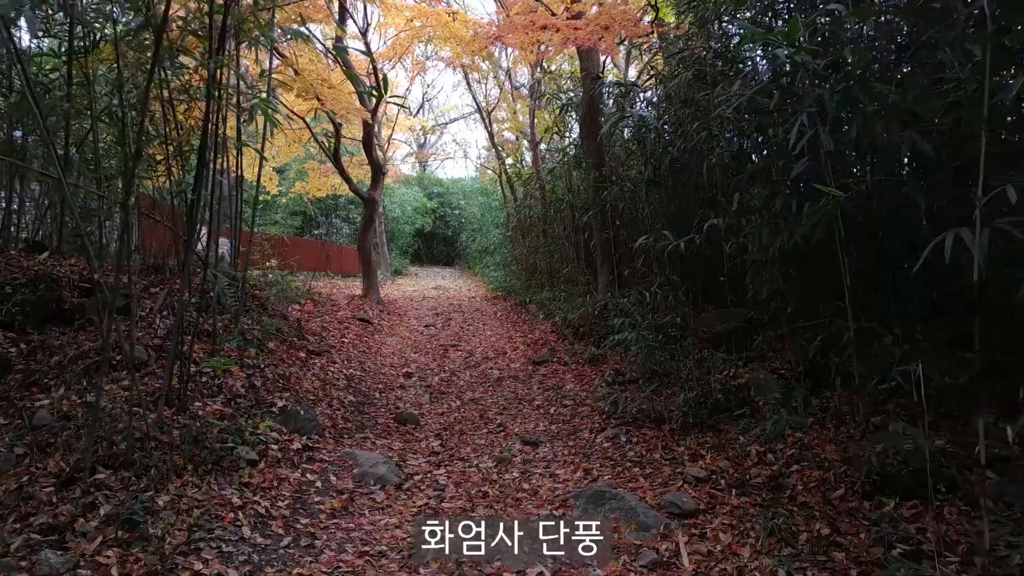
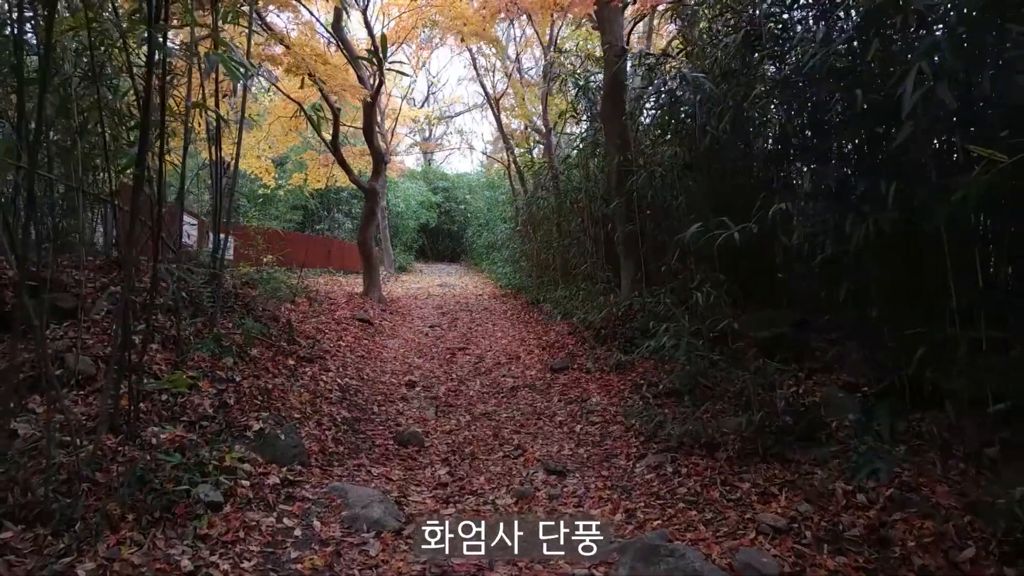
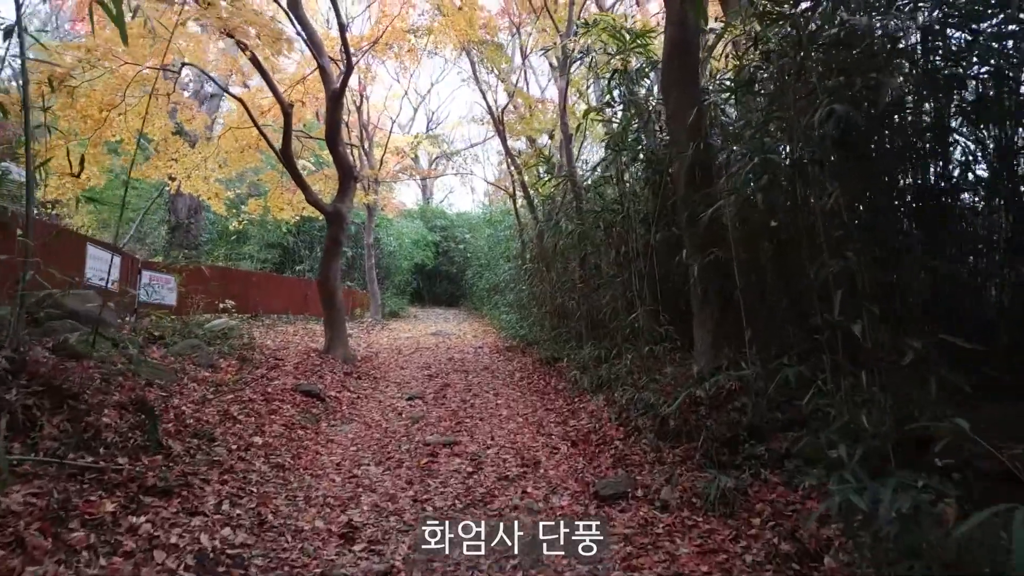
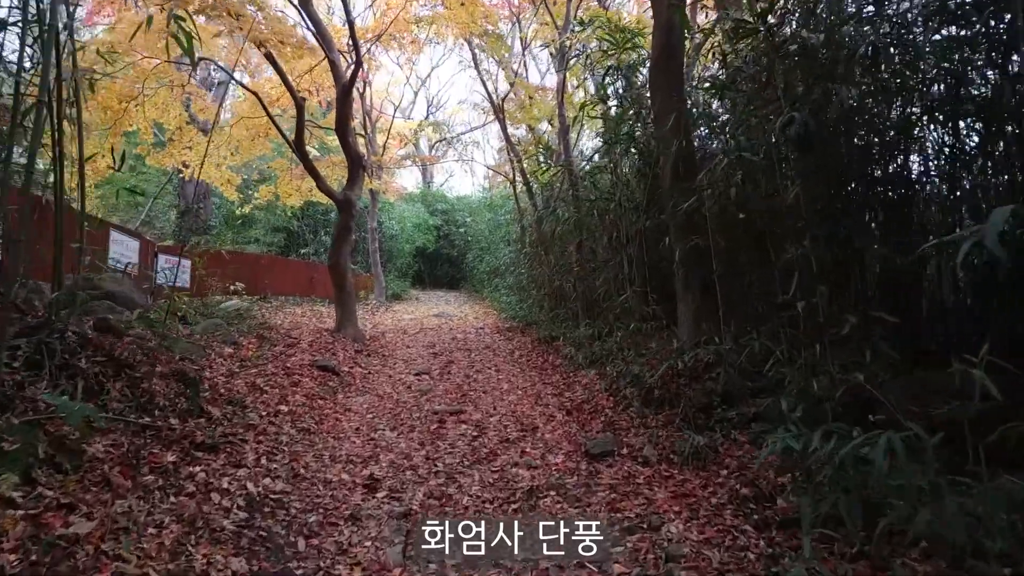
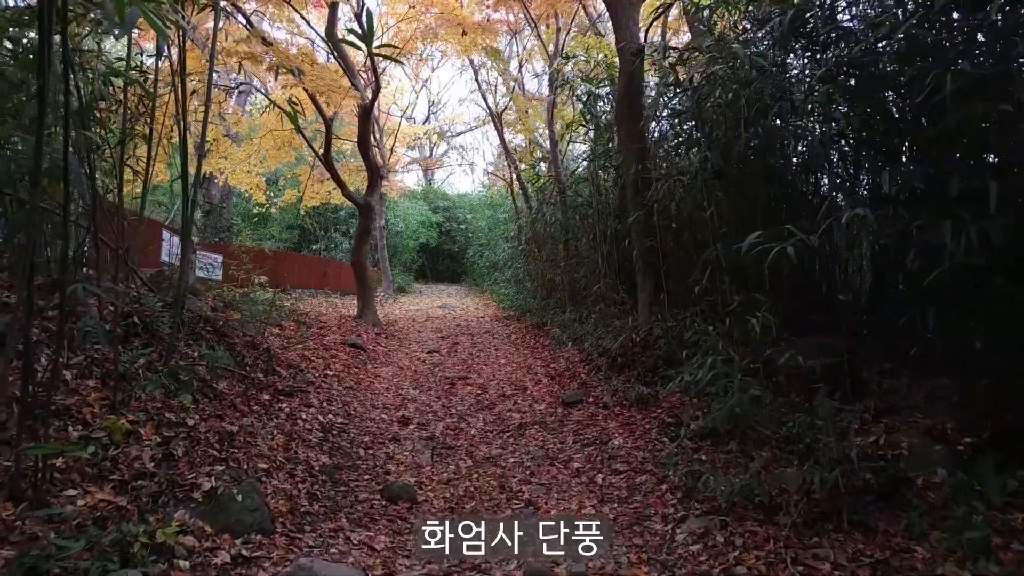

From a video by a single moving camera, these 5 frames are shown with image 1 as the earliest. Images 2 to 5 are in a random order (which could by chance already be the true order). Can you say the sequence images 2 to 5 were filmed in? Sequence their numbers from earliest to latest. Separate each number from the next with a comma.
2, 5, 4, 3
